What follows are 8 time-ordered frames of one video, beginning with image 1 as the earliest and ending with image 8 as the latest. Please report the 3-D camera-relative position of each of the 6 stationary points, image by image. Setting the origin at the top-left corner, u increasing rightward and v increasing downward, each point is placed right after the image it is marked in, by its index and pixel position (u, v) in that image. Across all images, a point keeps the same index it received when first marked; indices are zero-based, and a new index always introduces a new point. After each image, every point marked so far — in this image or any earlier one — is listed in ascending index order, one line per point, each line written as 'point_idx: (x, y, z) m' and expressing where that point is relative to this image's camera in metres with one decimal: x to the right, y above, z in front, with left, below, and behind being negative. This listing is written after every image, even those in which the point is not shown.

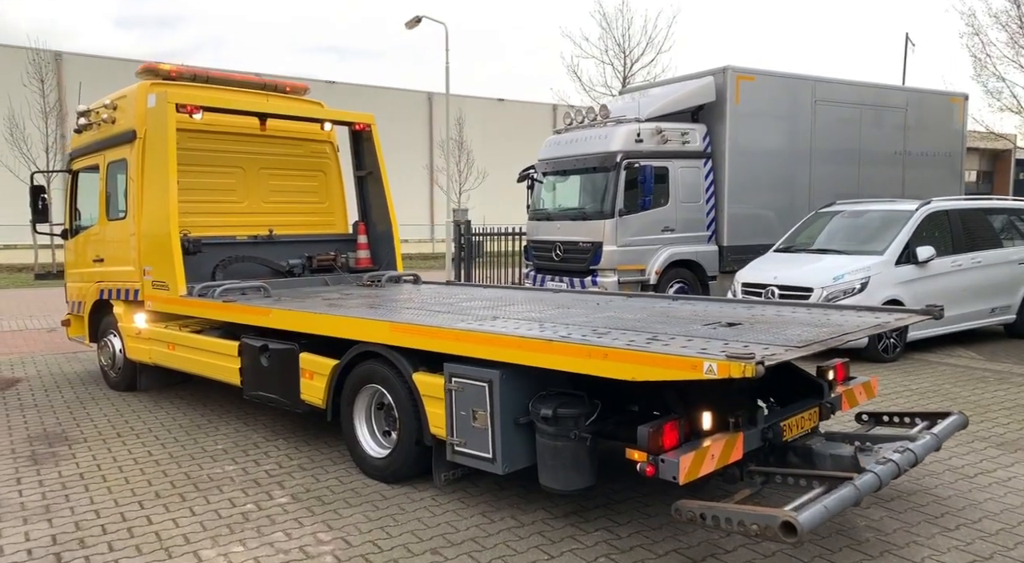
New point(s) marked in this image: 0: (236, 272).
0: (-2.7, +0.1, +7.8) m
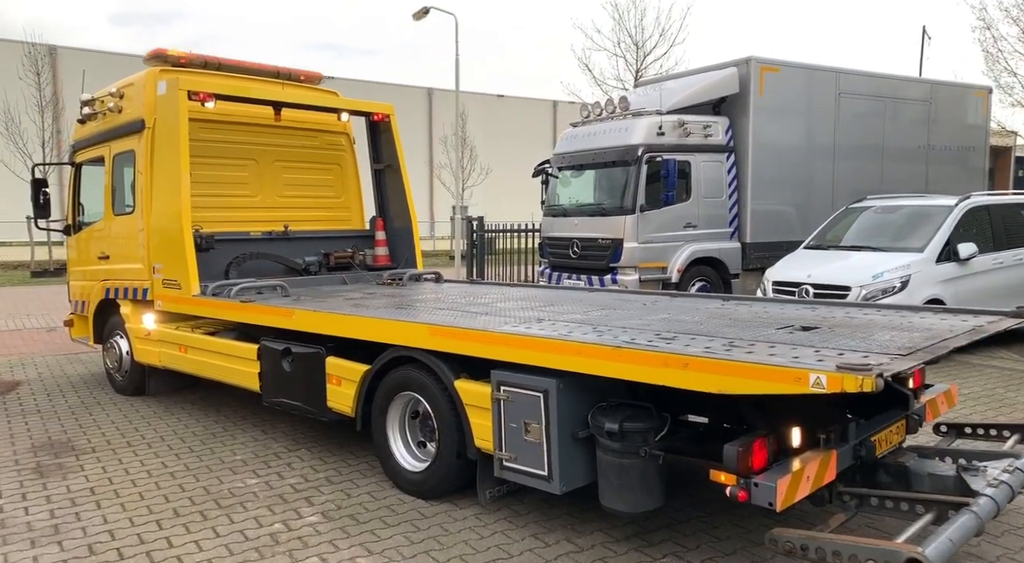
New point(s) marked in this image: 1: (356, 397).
0: (-2.5, +0.1, +7.4) m
1: (-1.0, -0.7, +5.0) m
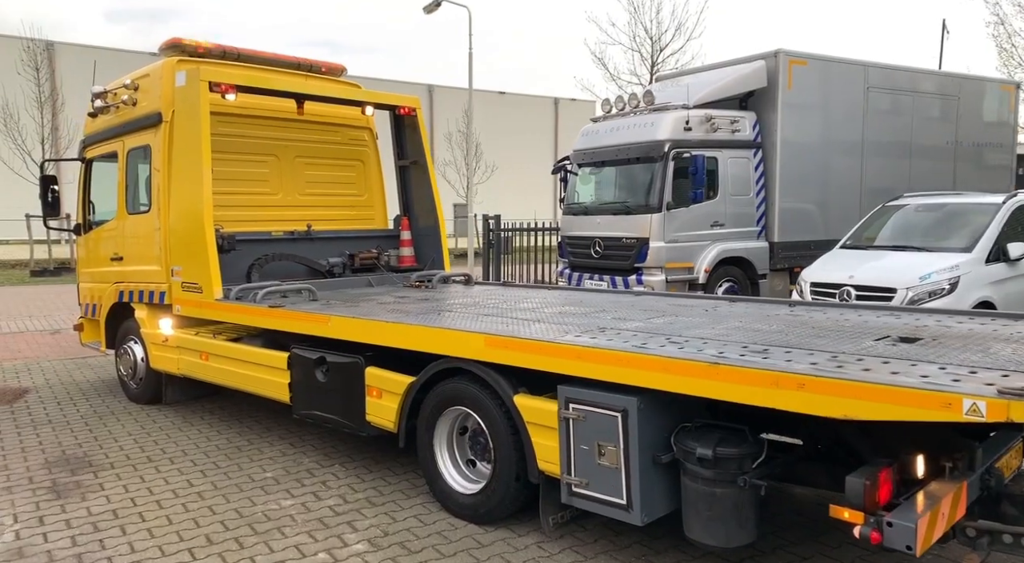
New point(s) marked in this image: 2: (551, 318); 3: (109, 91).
0: (-2.1, +0.1, +7.0) m
1: (-0.7, -0.8, +4.6) m
2: (+0.2, -0.2, +4.9) m
3: (-3.7, +1.8, +7.3) m
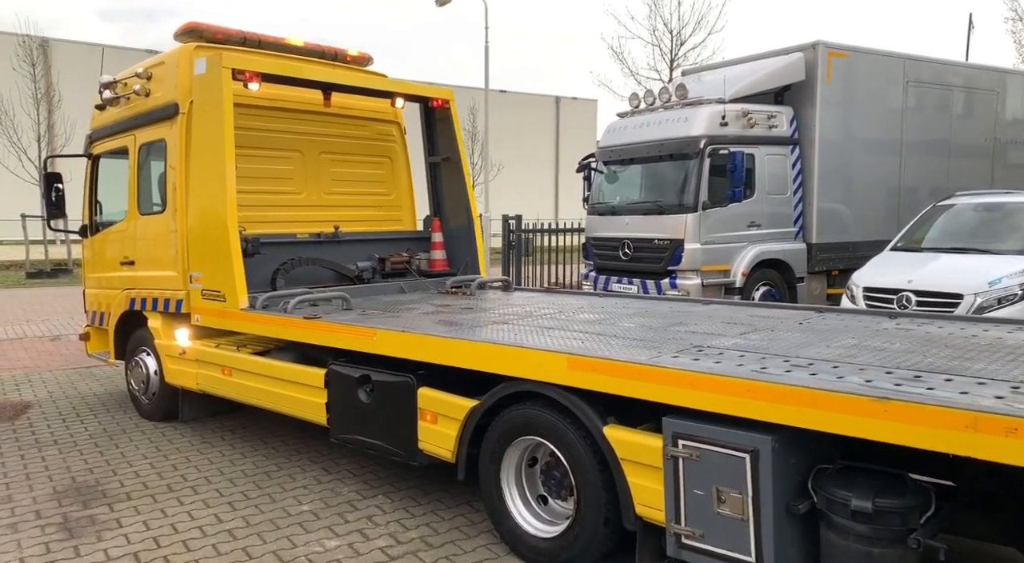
0: (-1.8, 0.0, +6.4) m
1: (-0.3, -0.8, +4.1) m
2: (+0.6, -0.3, +4.3) m
3: (-3.4, +1.7, +6.7) m
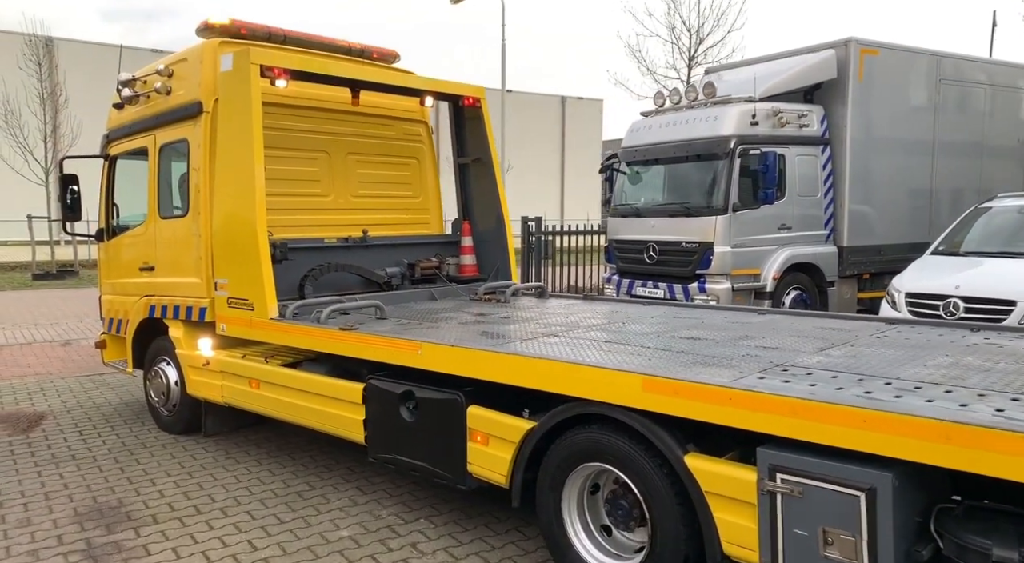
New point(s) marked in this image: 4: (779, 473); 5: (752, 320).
0: (-1.5, 0.0, +6.2) m
1: (0.0, -0.9, +3.8) m
2: (+0.9, -0.3, +4.0) m
3: (-3.1, +1.7, +6.4) m
4: (+1.0, -0.7, +2.8) m
5: (+1.5, -0.2, +4.8) m
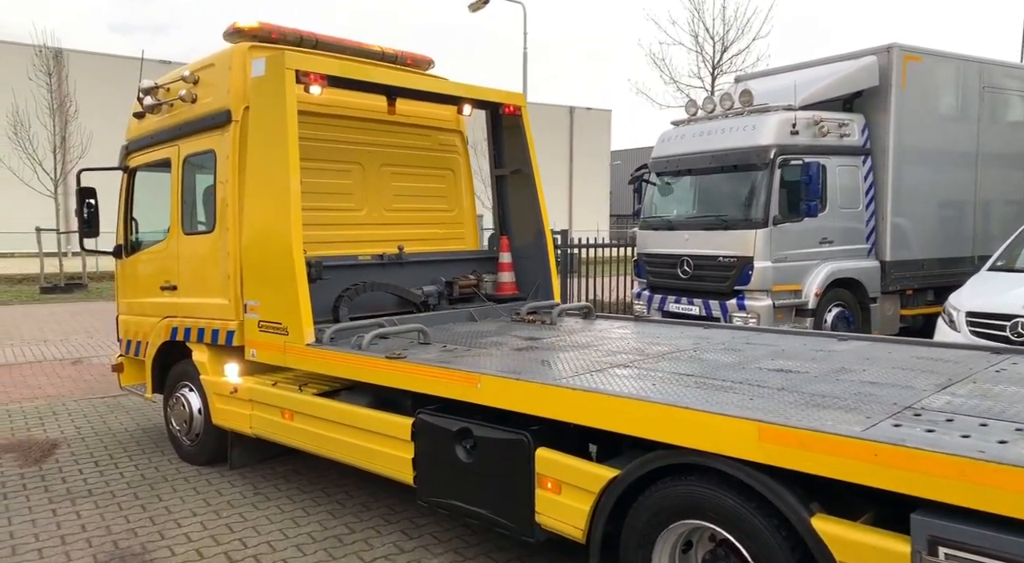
0: (-1.1, -0.2, +5.7) m
1: (+0.4, -1.0, +3.3) m
2: (+1.3, -0.4, +3.6) m
3: (-2.7, +1.5, +6.0) m
4: (+1.3, -0.8, +2.4) m
5: (+1.8, -0.4, +4.3) m
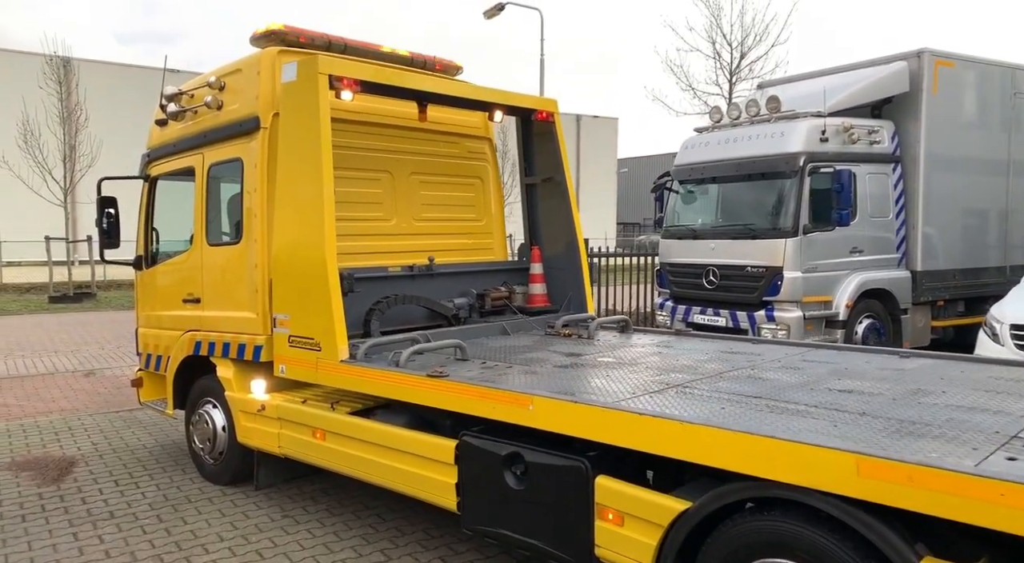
0: (-0.9, -0.3, +5.5) m
1: (+0.6, -1.1, +3.1) m
2: (+1.5, -0.5, +3.4) m
3: (-2.5, +1.4, +5.8) m
4: (+1.5, -0.8, +2.1) m
5: (+2.1, -0.4, +4.1) m
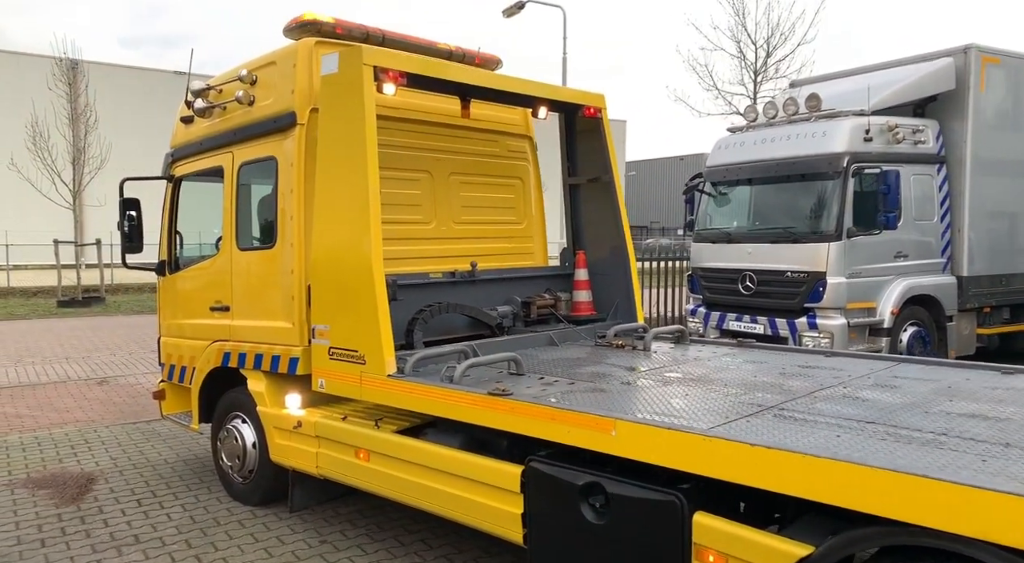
0: (-0.5, -0.3, +5.2) m
1: (+0.9, -1.1, +2.7) m
2: (+1.8, -0.6, +3.0) m
3: (-2.1, +1.4, +5.5) m
4: (+1.8, -0.9, +1.7) m
5: (+2.4, -0.5, +3.7) m
